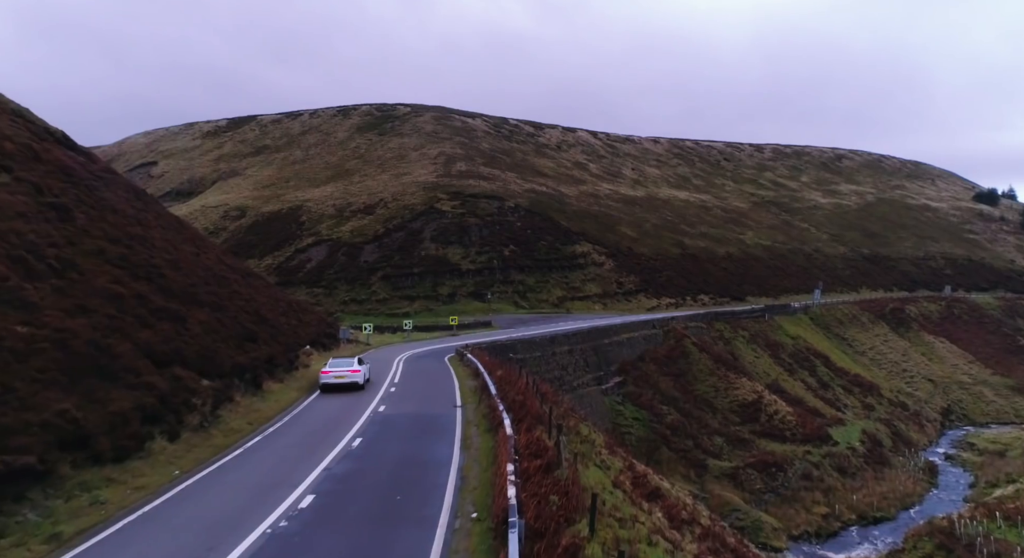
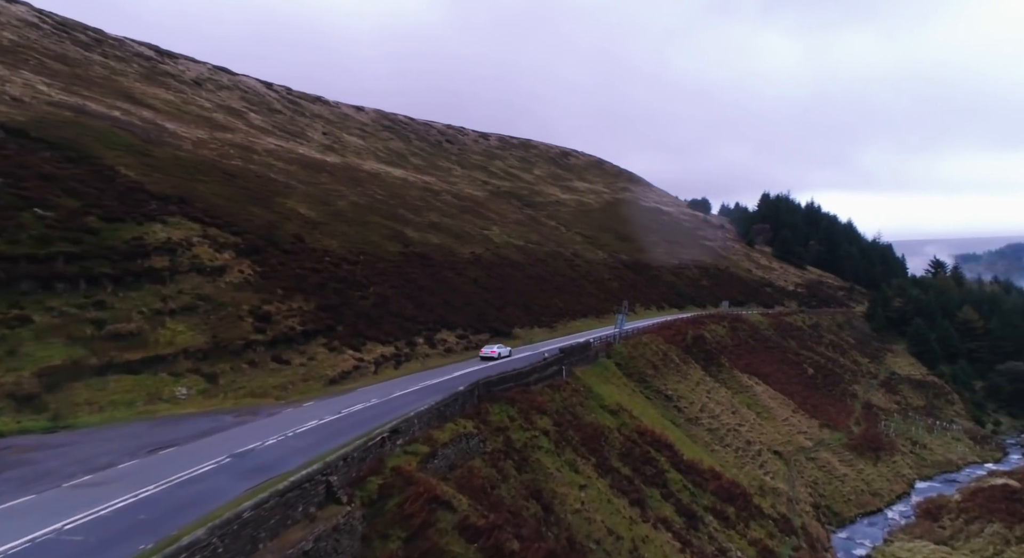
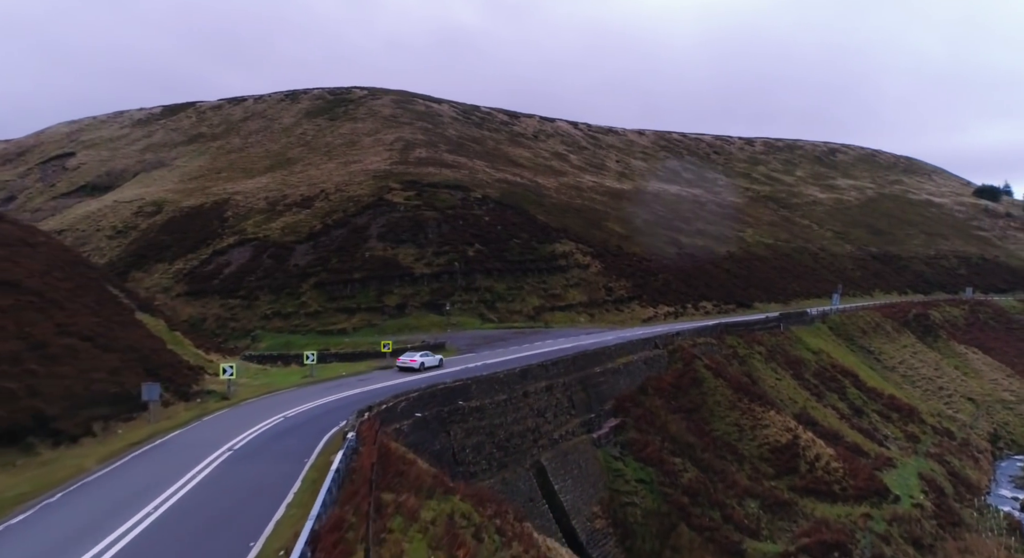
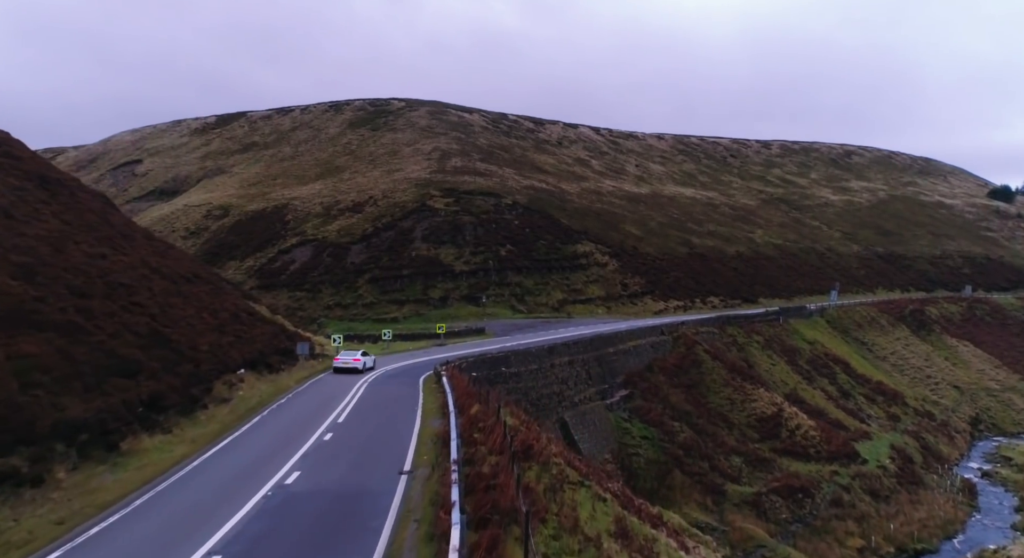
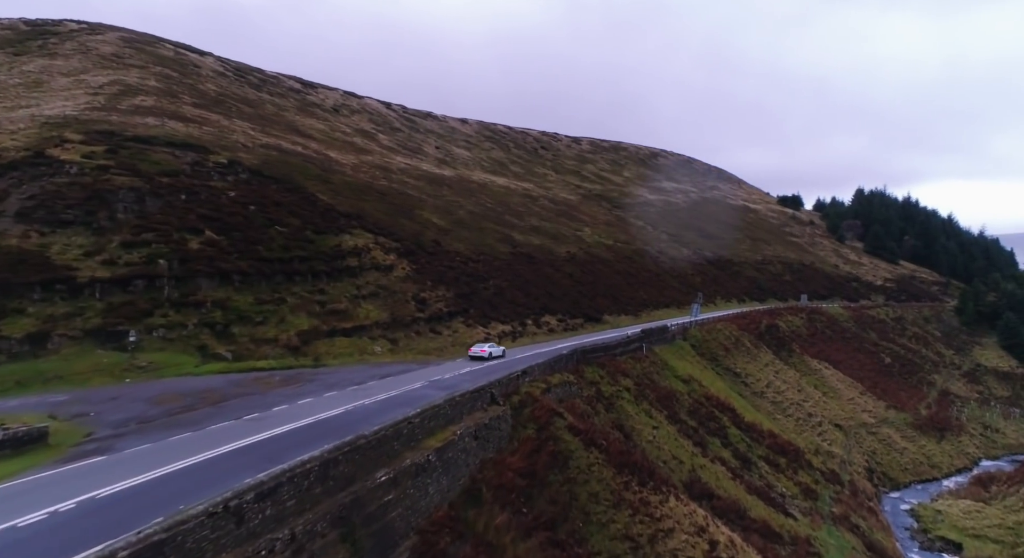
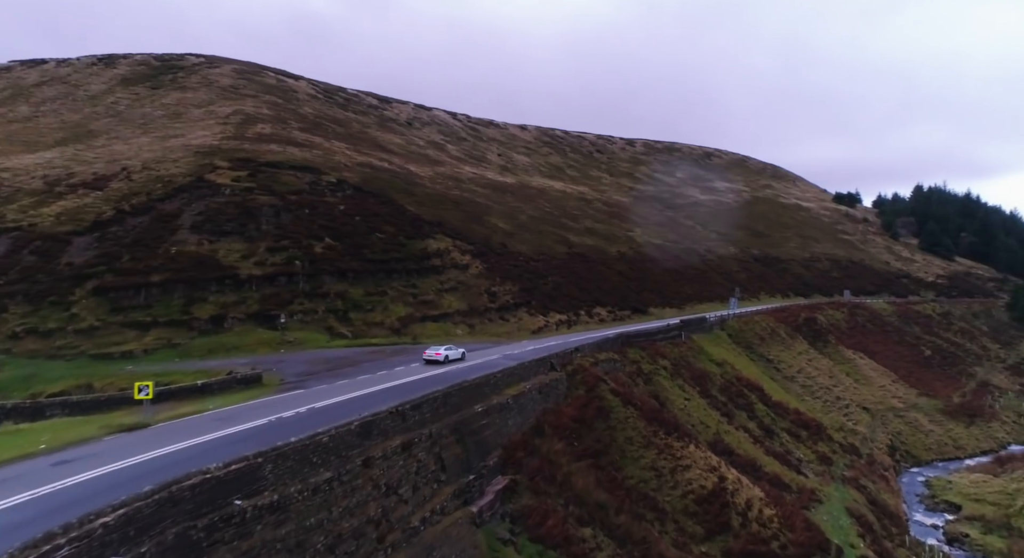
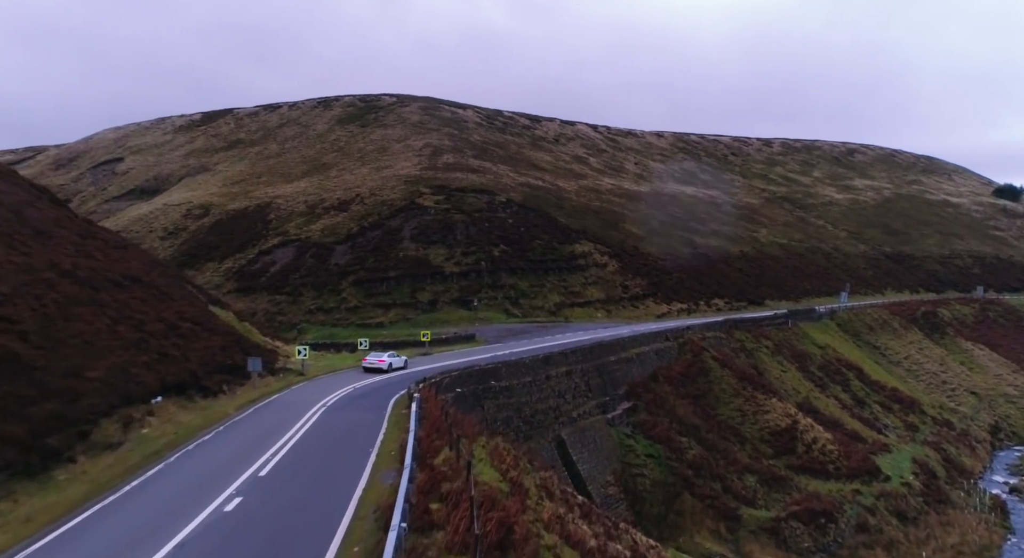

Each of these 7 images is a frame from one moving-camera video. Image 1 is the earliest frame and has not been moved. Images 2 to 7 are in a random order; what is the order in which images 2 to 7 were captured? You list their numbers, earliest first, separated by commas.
4, 7, 3, 6, 5, 2
